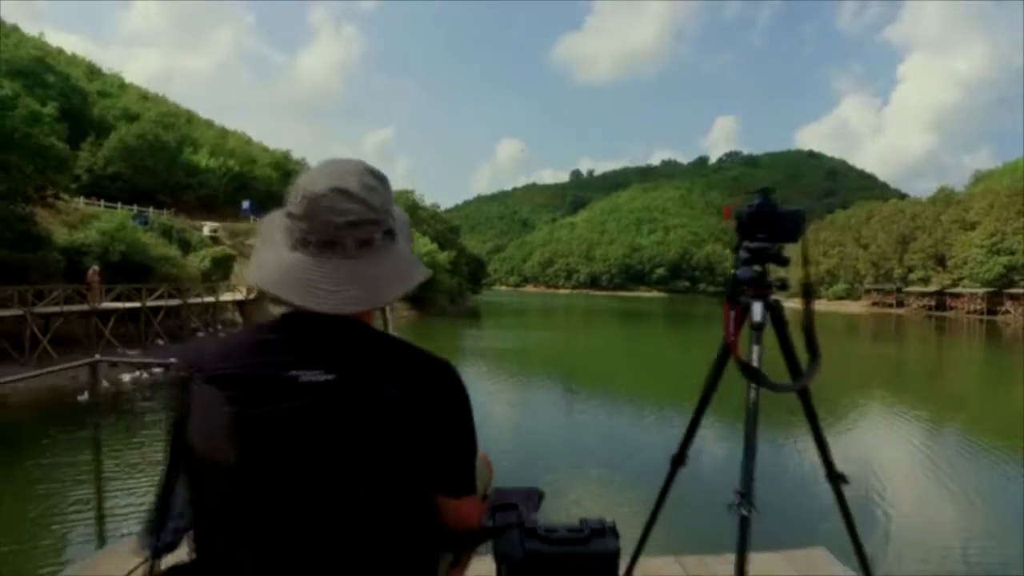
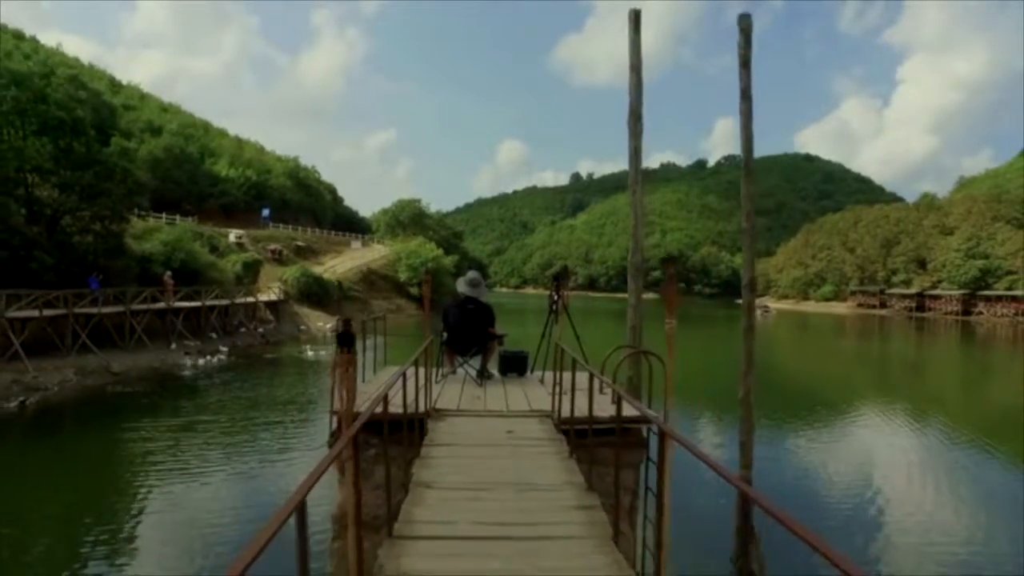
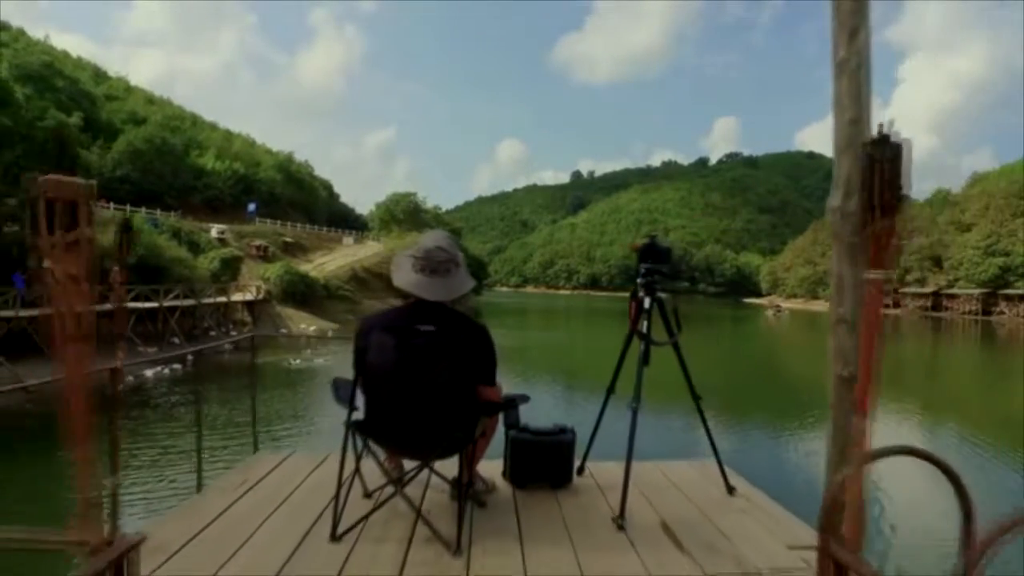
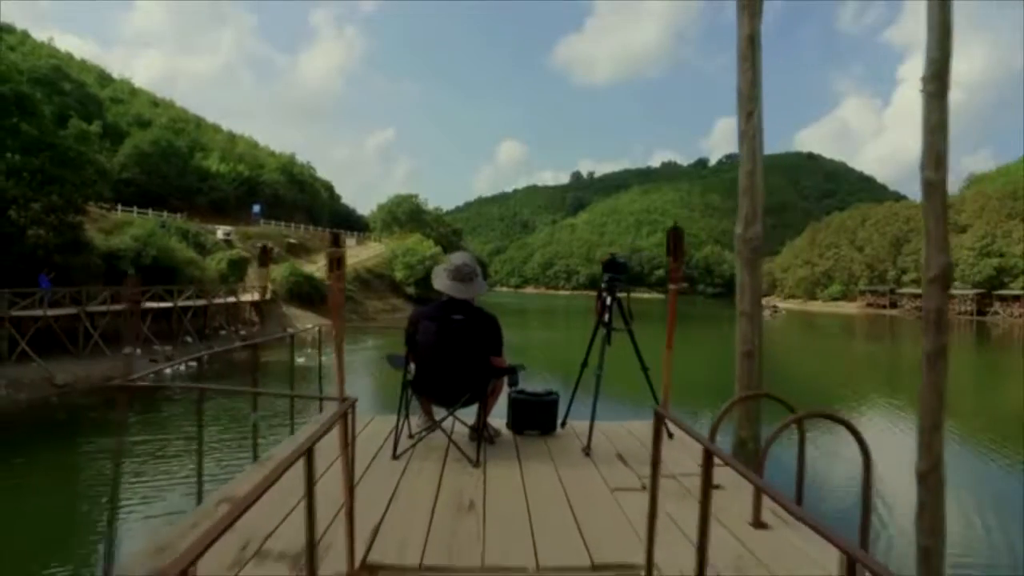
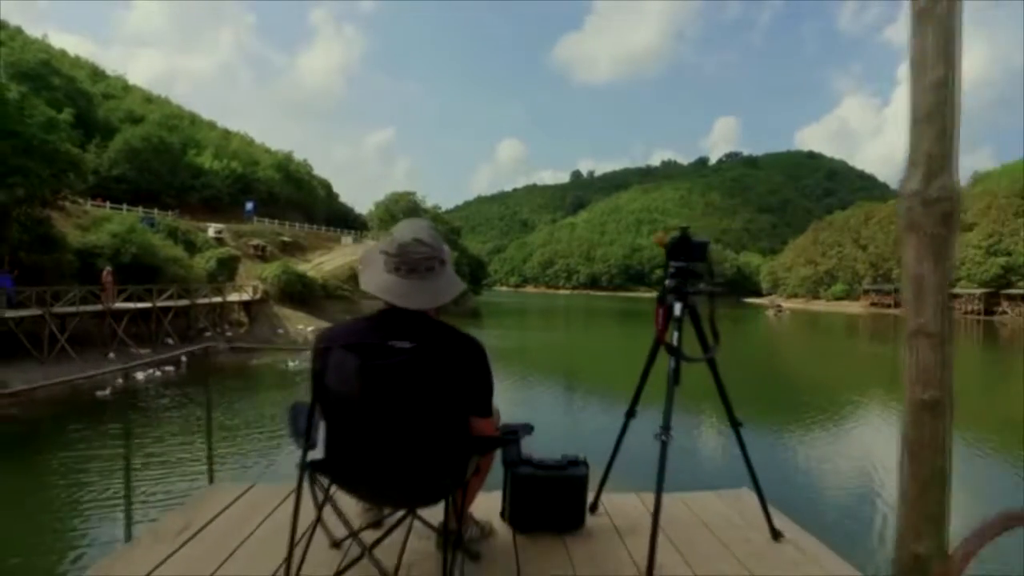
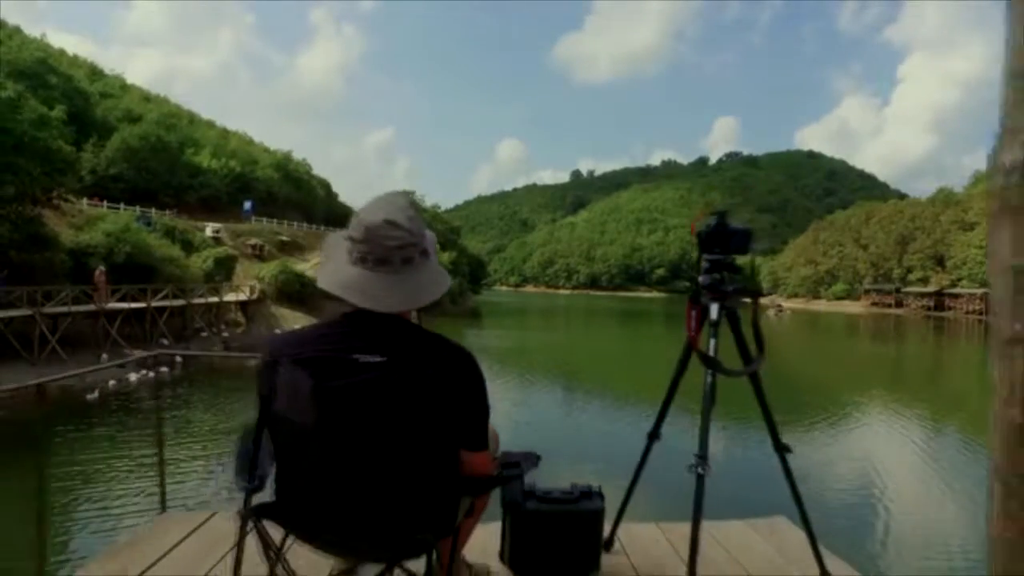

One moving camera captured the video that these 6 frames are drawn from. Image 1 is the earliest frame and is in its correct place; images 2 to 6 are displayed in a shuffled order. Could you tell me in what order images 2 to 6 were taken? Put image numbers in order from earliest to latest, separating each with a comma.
6, 5, 3, 4, 2
